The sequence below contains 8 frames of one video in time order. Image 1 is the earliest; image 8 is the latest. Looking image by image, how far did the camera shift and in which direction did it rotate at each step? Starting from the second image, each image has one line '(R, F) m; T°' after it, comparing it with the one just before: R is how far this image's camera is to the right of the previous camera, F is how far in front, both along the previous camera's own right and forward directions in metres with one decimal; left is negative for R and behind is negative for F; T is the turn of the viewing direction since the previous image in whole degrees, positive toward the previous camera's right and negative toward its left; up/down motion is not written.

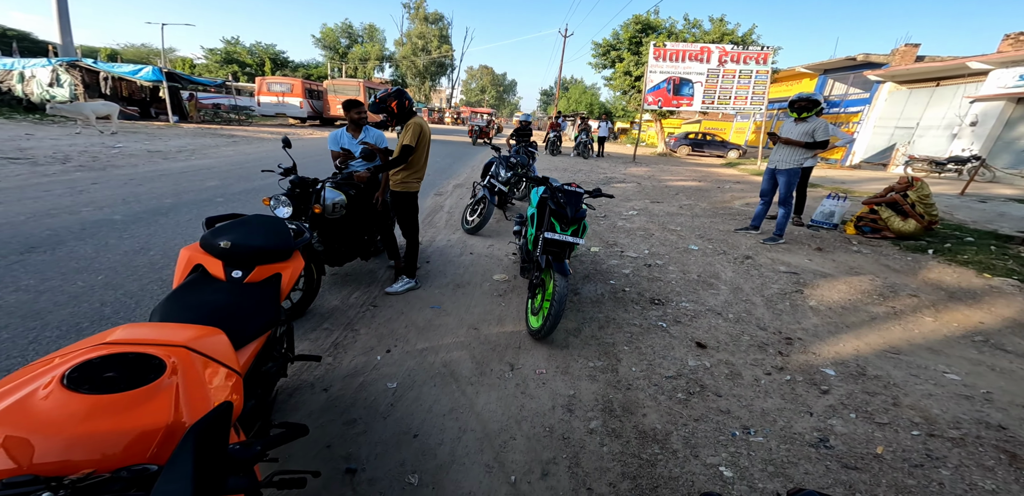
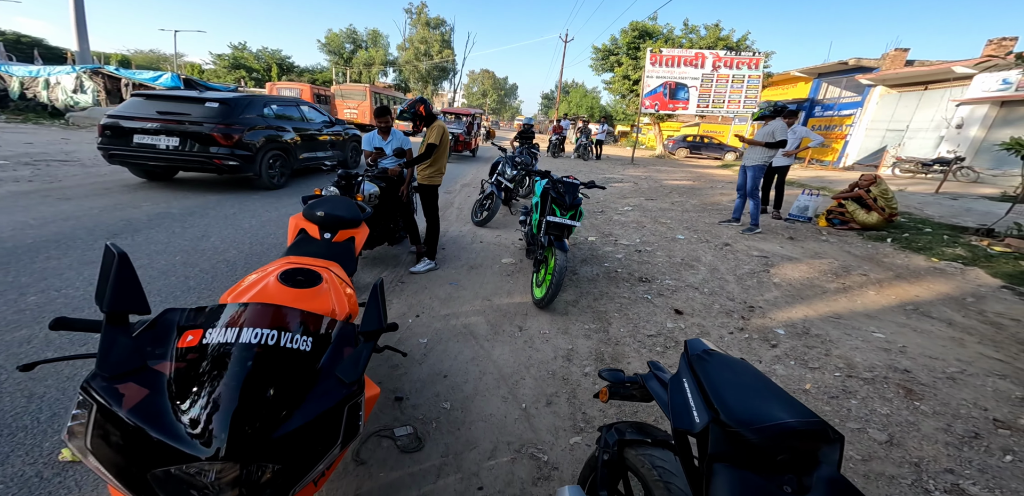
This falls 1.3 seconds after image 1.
(-0.1, -0.5) m; 0°
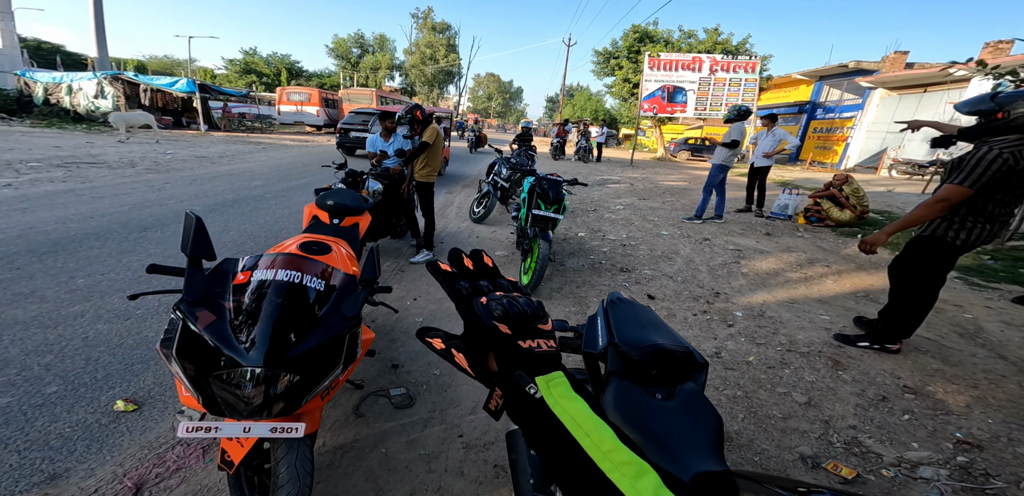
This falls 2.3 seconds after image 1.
(+0.2, -0.4) m; -1°
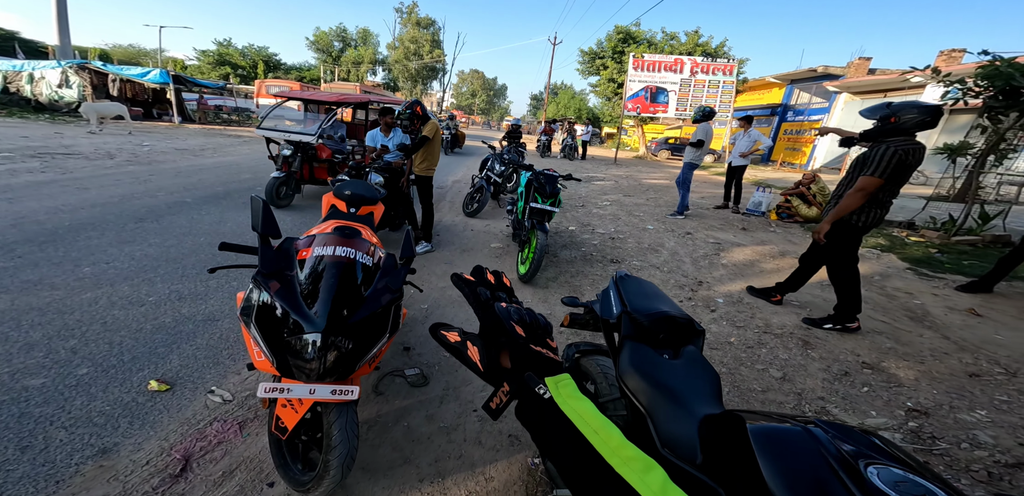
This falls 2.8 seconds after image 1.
(-0.2, -0.2) m; +3°
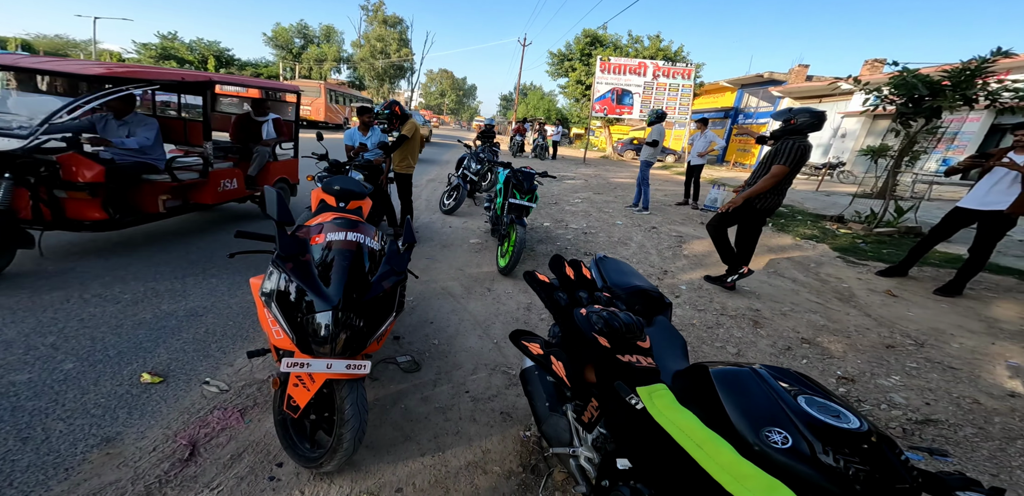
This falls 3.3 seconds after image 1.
(-0.1, -0.2) m; +4°
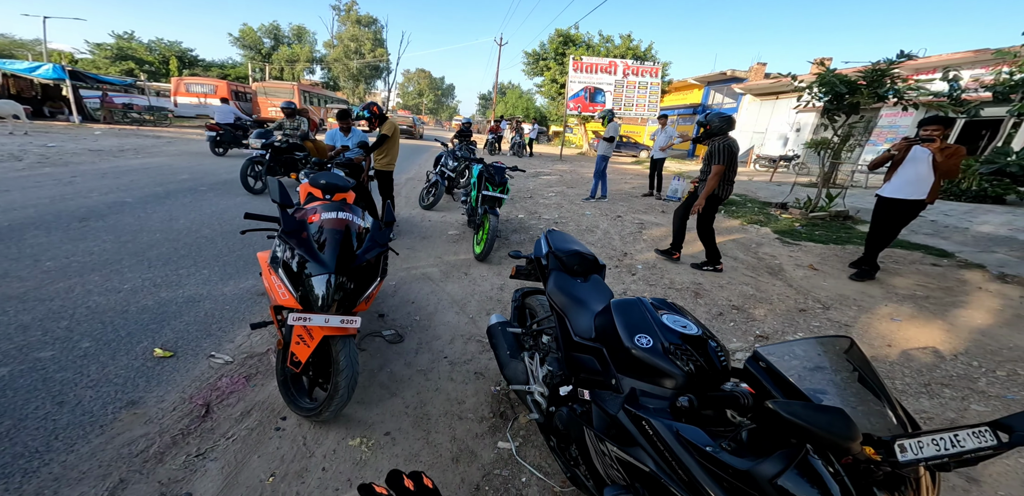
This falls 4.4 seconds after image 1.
(+0.1, -0.4) m; +2°
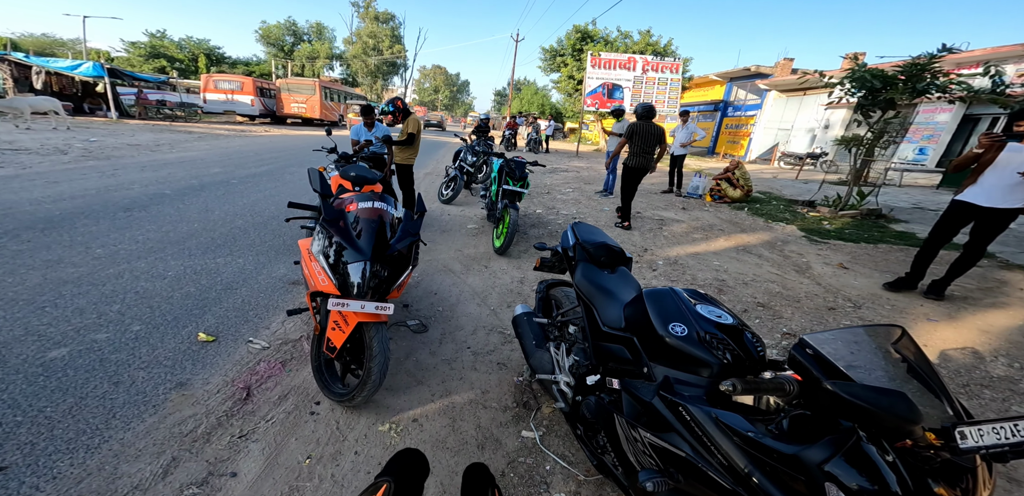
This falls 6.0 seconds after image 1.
(-0.1, 0.0) m; -2°
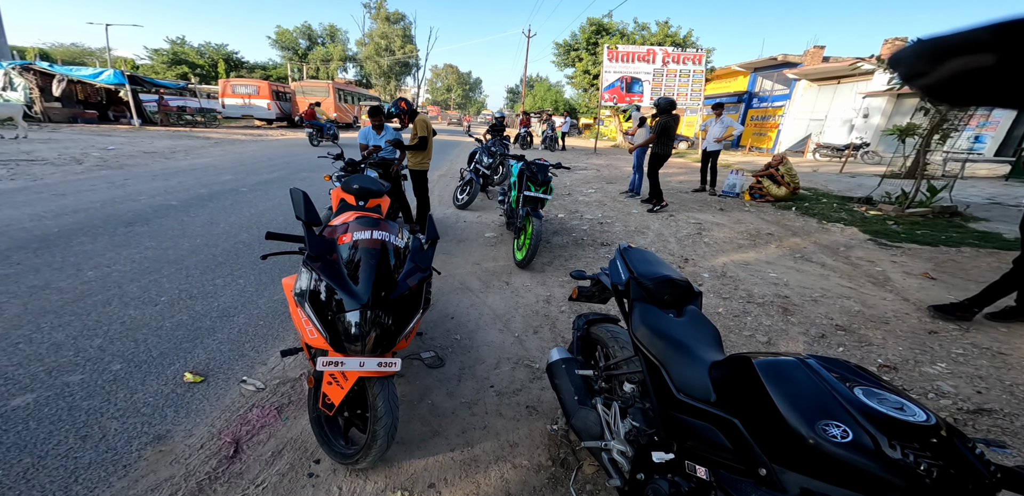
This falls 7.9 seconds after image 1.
(-0.1, +0.4) m; -2°
